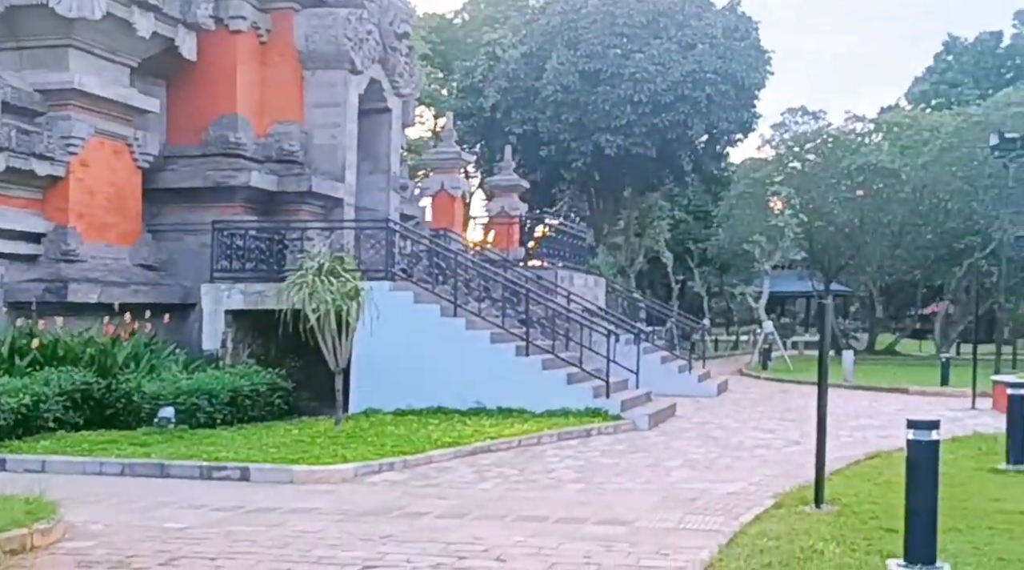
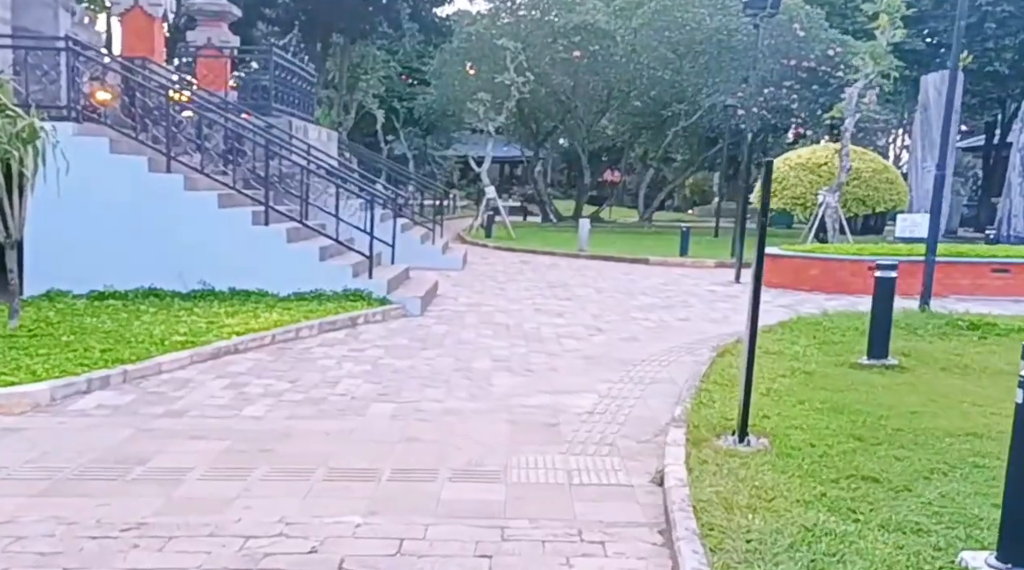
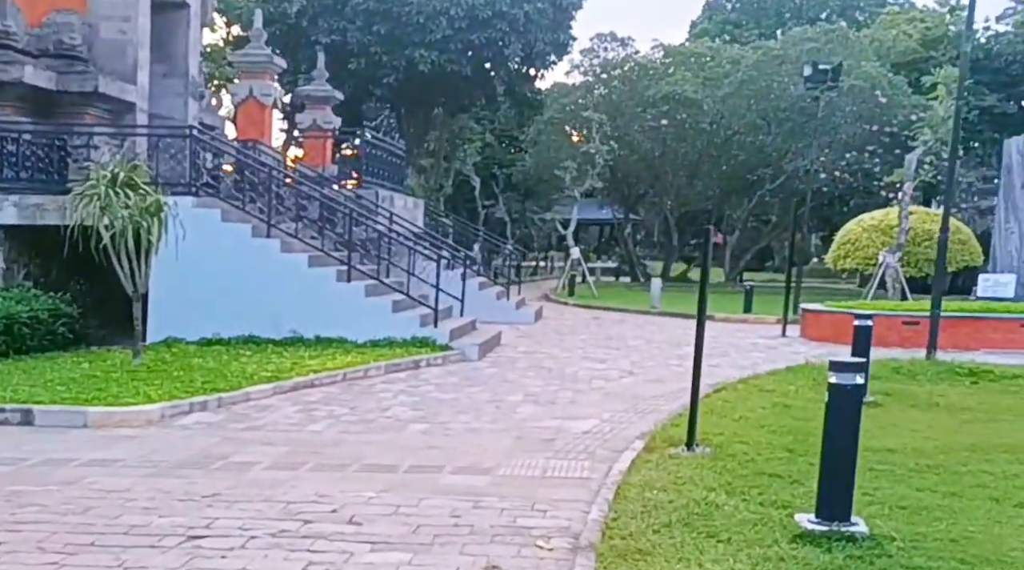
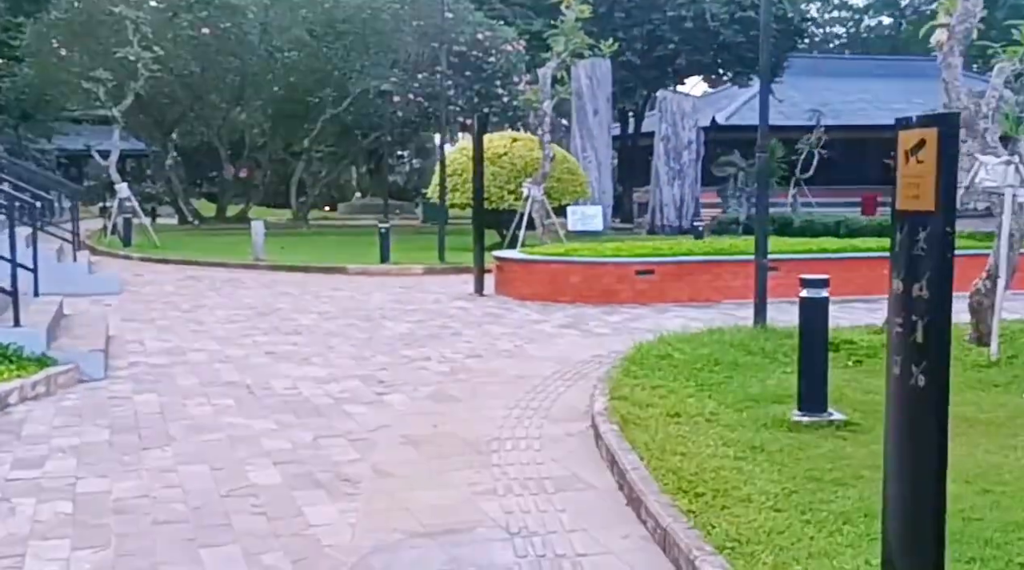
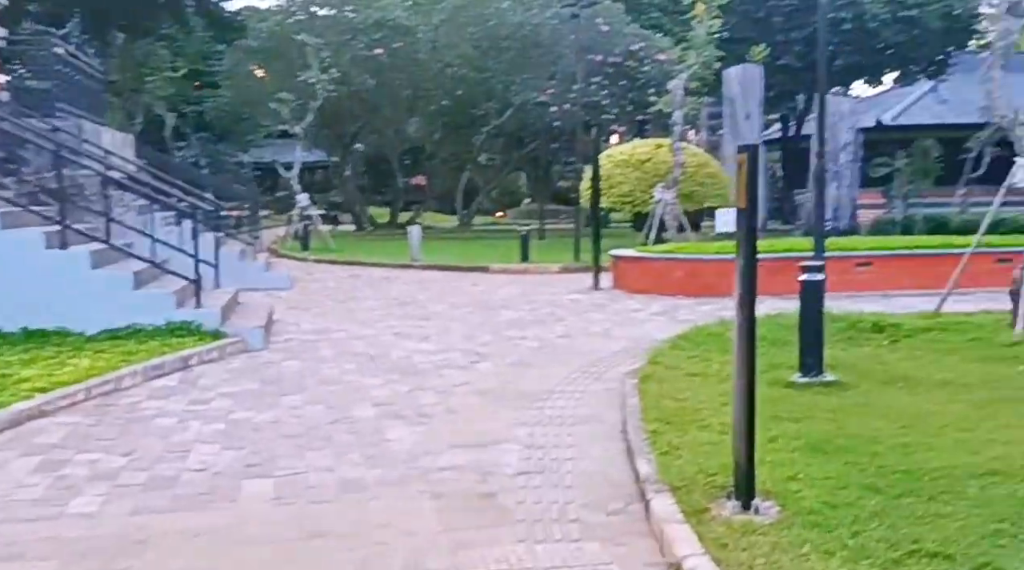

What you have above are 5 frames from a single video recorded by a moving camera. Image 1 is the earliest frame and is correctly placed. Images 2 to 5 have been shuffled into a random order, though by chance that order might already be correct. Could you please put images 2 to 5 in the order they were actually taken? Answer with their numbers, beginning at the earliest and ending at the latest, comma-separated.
3, 2, 5, 4
